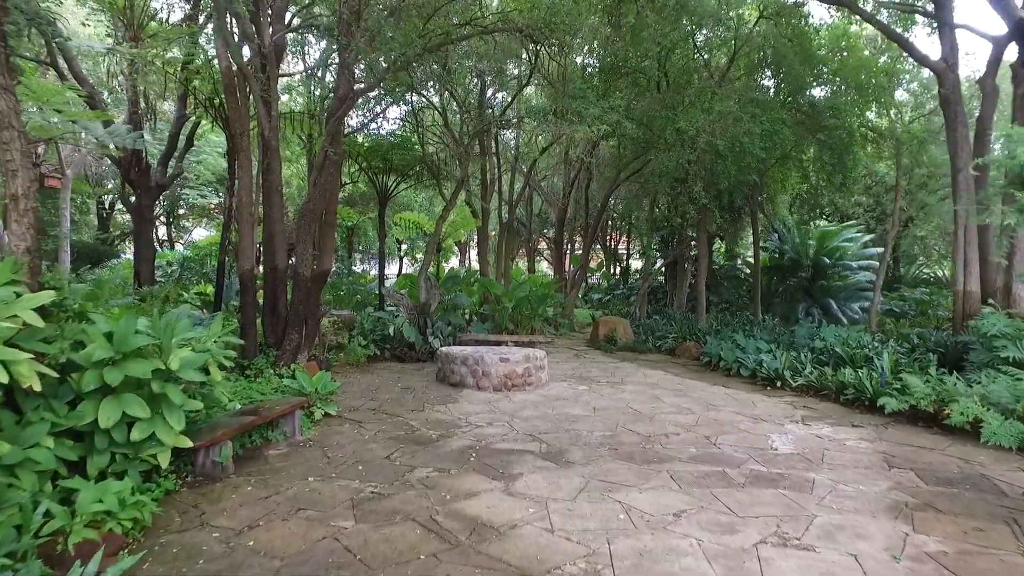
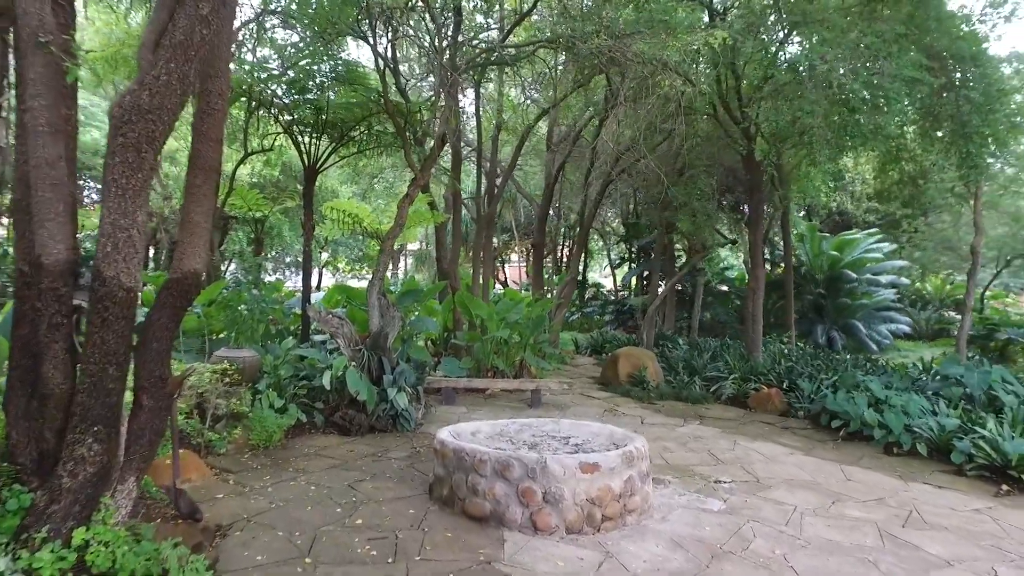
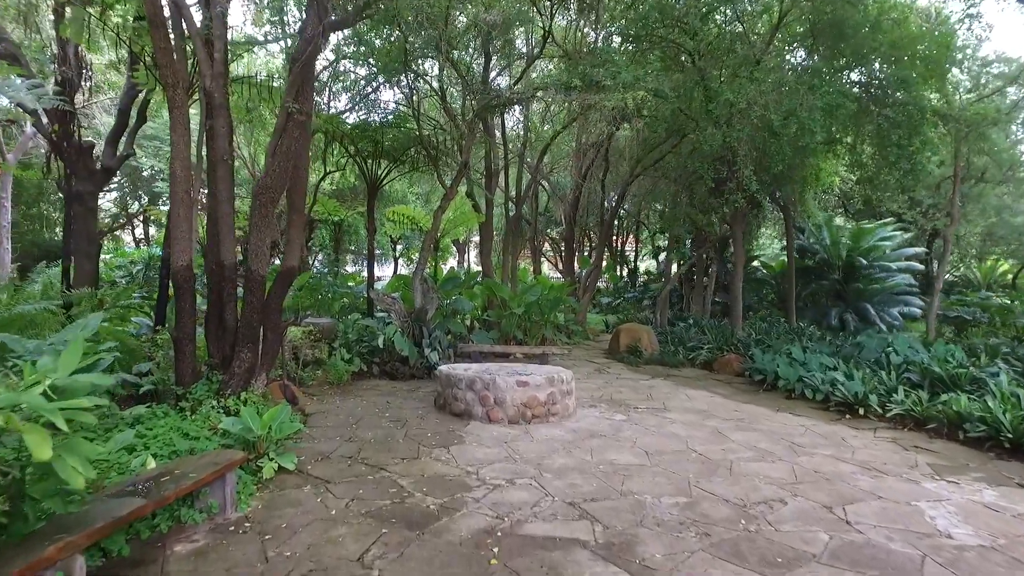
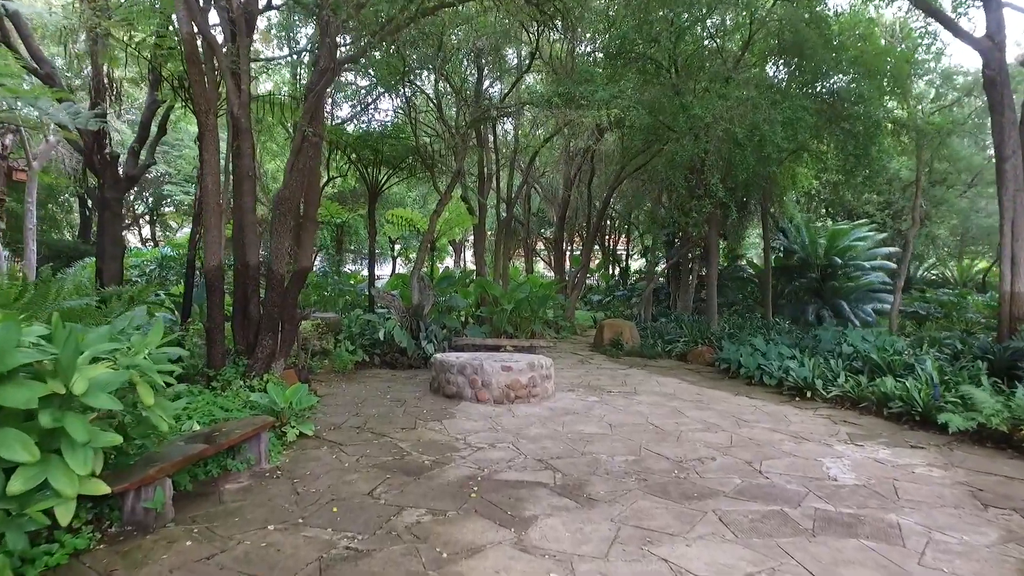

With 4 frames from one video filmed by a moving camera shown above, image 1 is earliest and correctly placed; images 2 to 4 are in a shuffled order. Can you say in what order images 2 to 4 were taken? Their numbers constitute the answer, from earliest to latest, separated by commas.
4, 3, 2
